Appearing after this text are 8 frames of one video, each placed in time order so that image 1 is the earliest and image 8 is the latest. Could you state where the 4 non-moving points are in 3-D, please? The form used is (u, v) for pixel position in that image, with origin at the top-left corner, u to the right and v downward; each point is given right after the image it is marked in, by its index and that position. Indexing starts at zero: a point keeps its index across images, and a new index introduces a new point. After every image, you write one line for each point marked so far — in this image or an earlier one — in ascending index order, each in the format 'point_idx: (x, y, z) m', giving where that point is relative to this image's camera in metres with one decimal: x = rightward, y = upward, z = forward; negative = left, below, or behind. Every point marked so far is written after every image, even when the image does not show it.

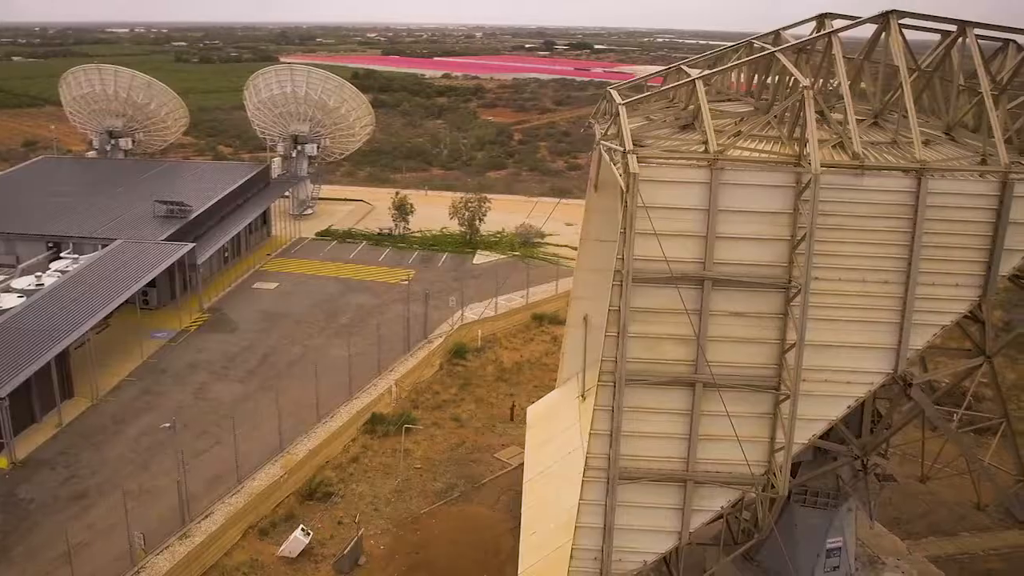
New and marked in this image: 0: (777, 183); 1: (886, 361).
0: (+4.3, +1.7, +13.5) m
1: (+6.5, -1.3, +14.2) m
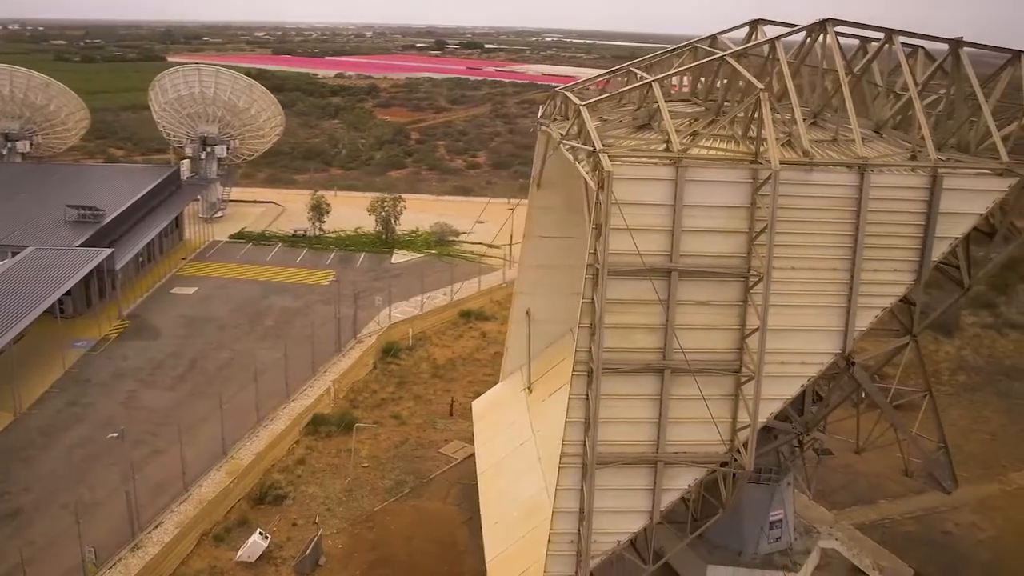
0: (+3.9, +1.9, +14.5) m
1: (+6.1, -1.0, +15.5) m
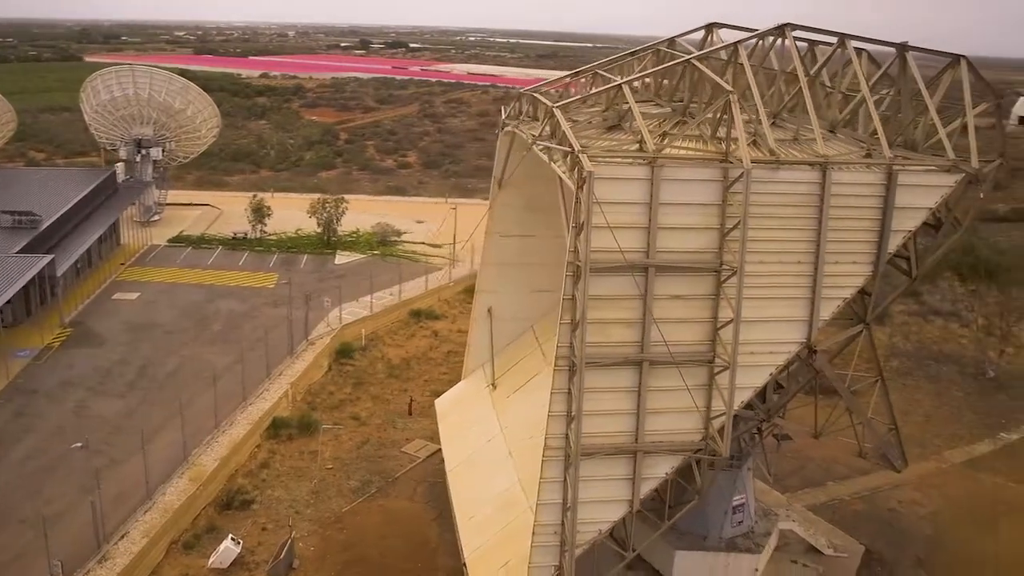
0: (+3.6, +2.1, +15.2) m
1: (+5.7, -0.9, +16.3) m
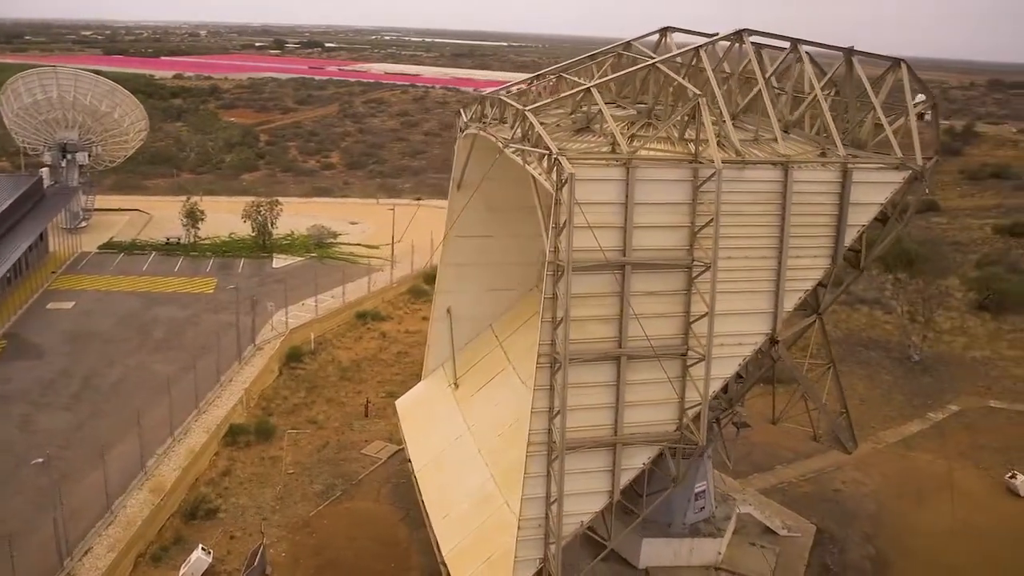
0: (+3.2, +2.2, +15.8) m
1: (+5.3, -0.7, +17.2) m
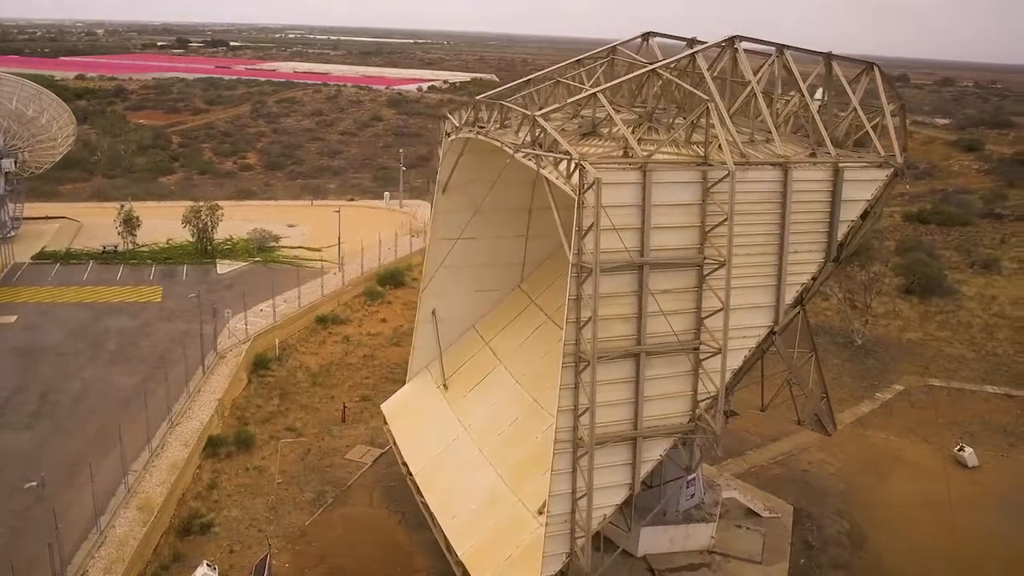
0: (+3.6, +2.2, +16.5) m
1: (+5.6, -0.6, +18.0) m
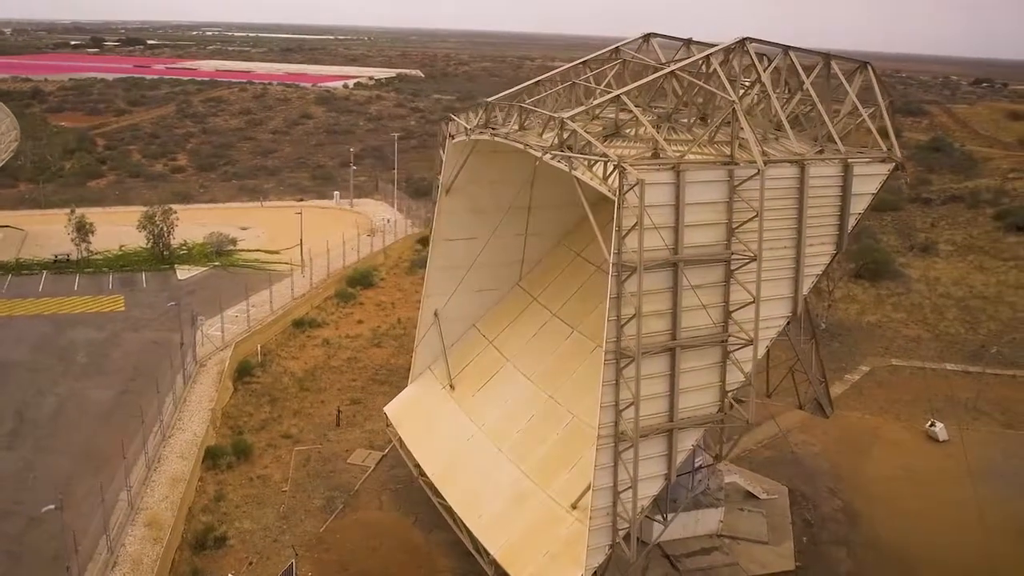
0: (+4.3, +2.3, +17.0) m
1: (+6.3, -0.4, +18.7) m
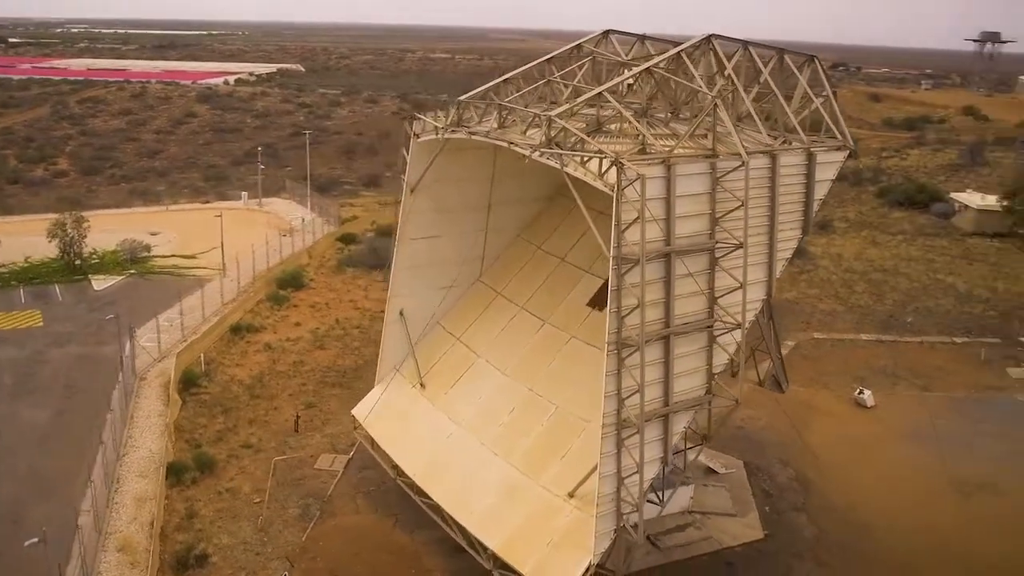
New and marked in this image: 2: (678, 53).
0: (+4.1, +2.6, +17.8) m
1: (+6.0, 0.0, +19.7) m
2: (+3.7, +5.5, +19.2) m
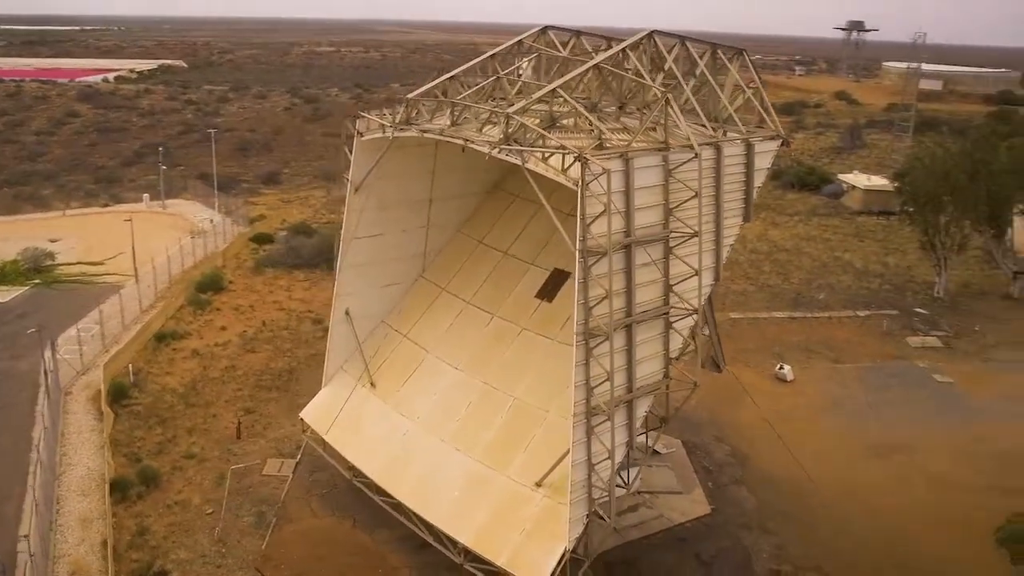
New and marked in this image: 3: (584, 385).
0: (+3.2, +2.9, +18.5) m
1: (+5.0, +0.3, +20.7) m
2: (+2.6, +5.8, +19.8) m
3: (+1.5, -2.1, +17.9) m
